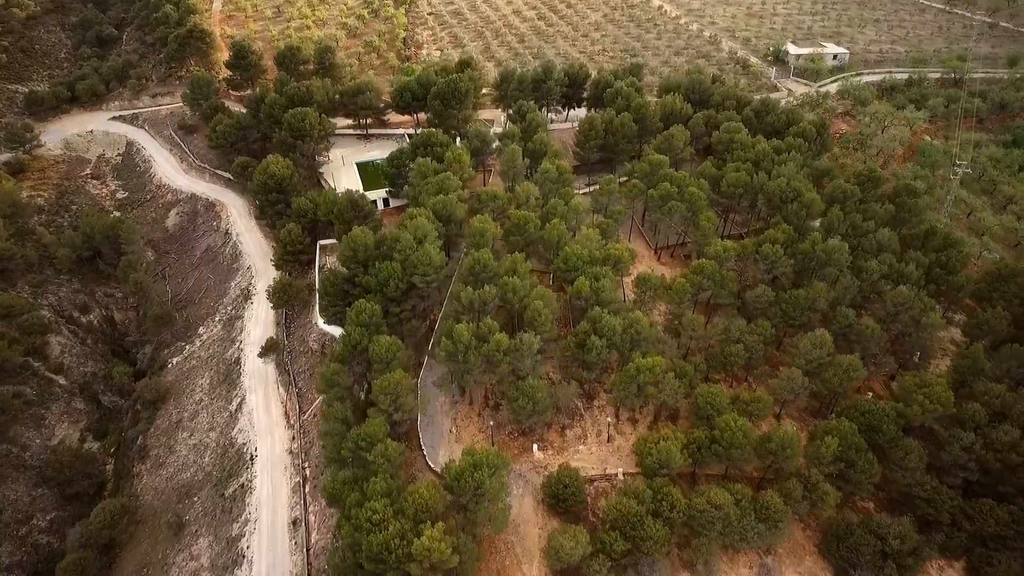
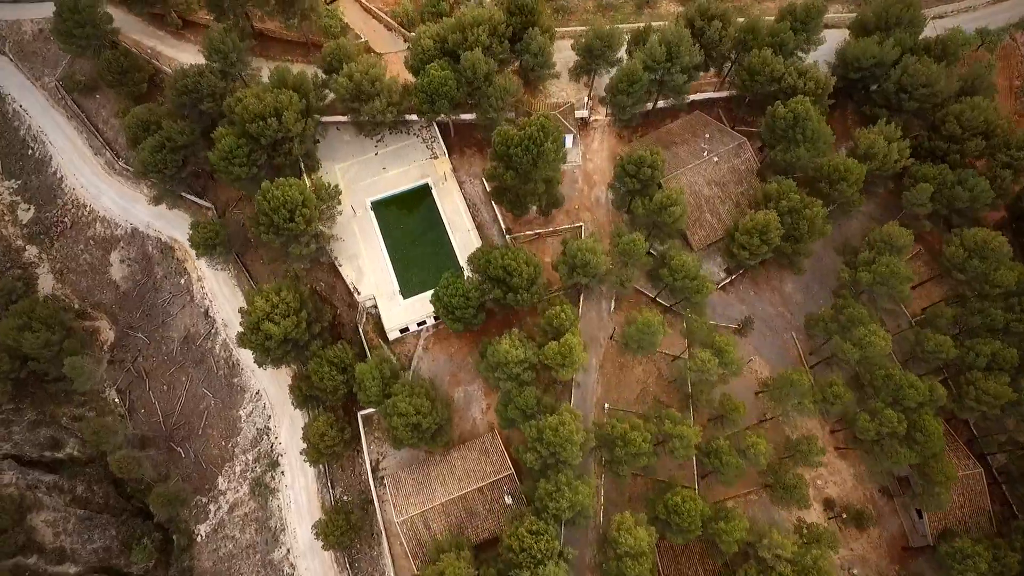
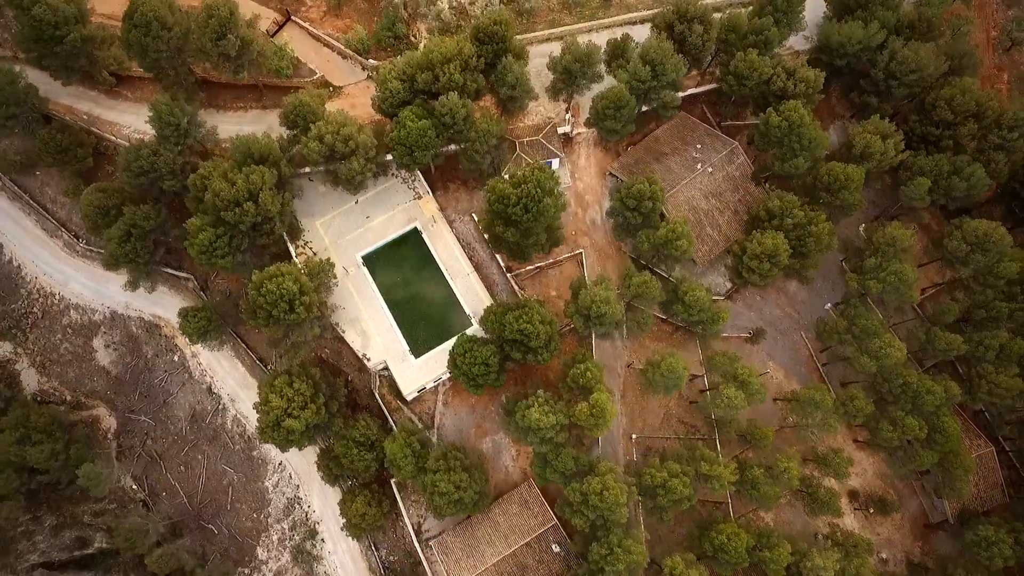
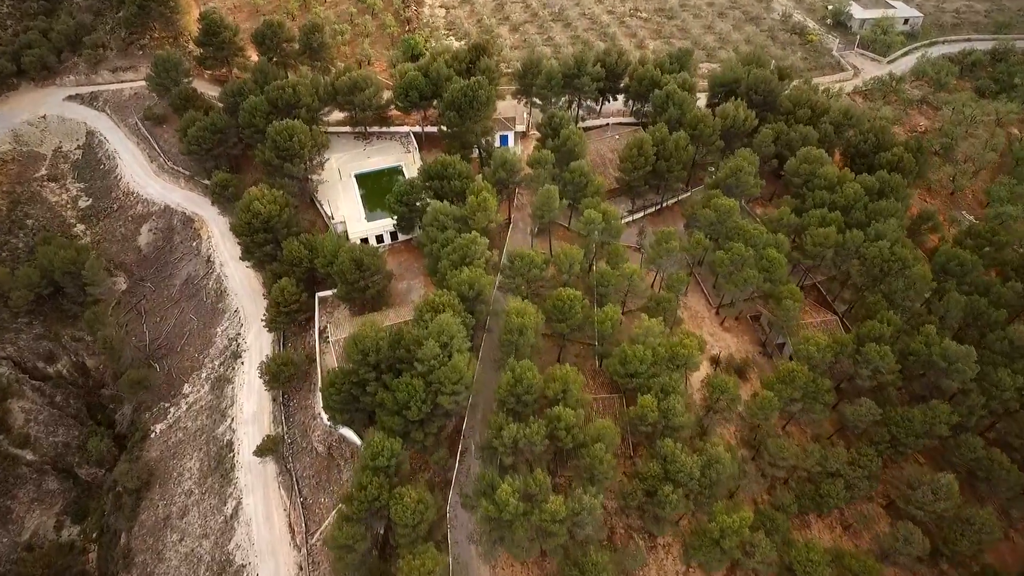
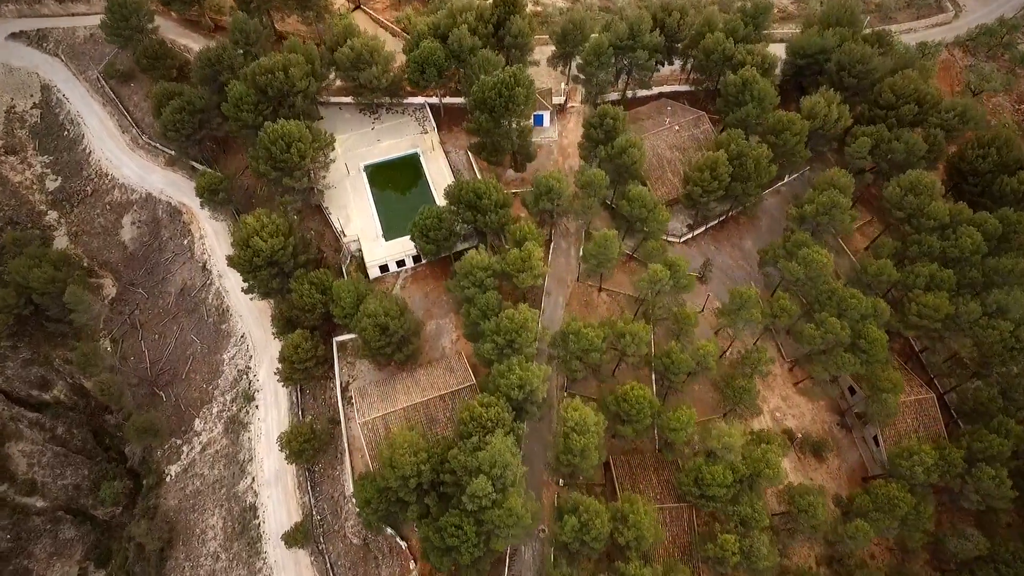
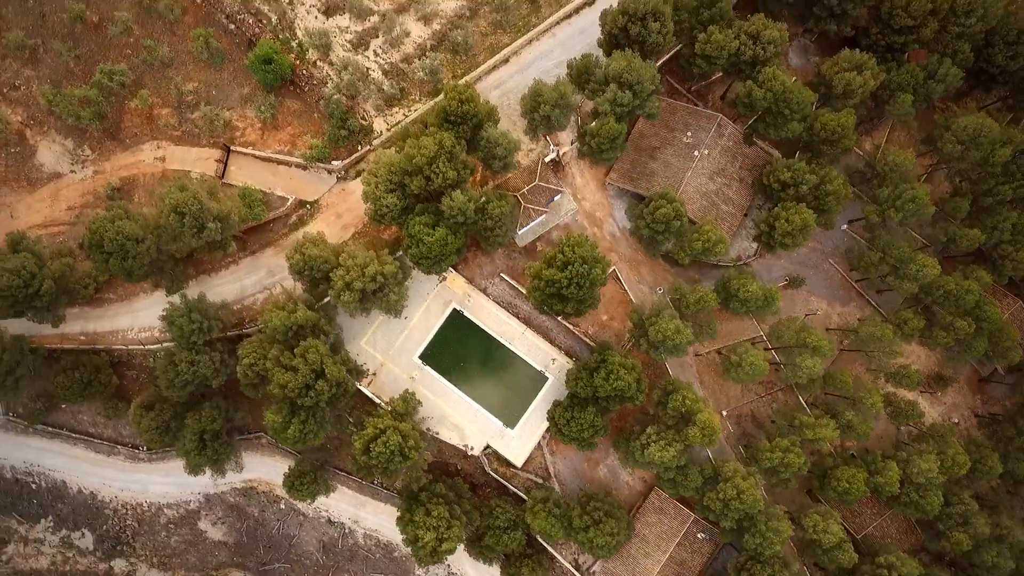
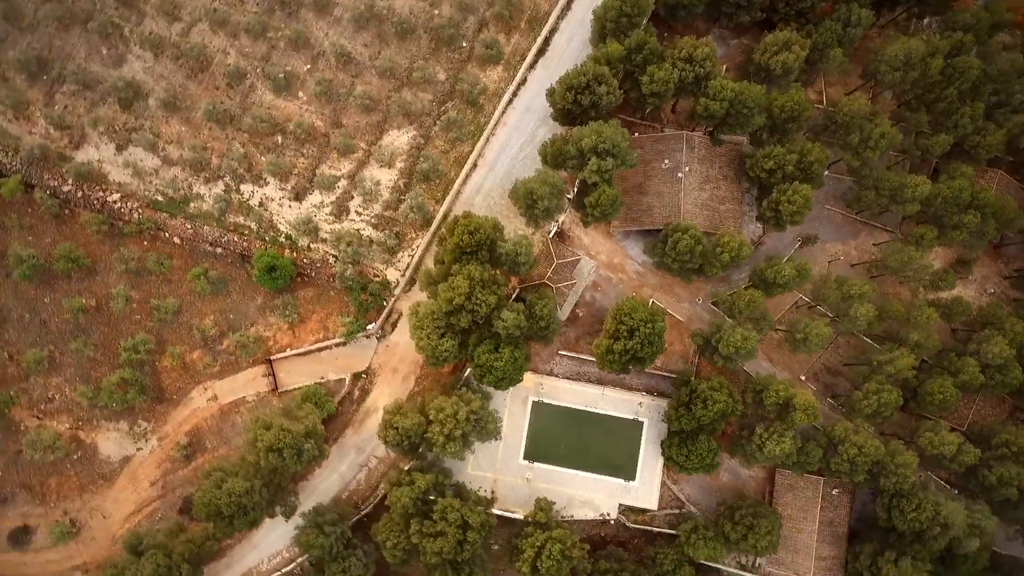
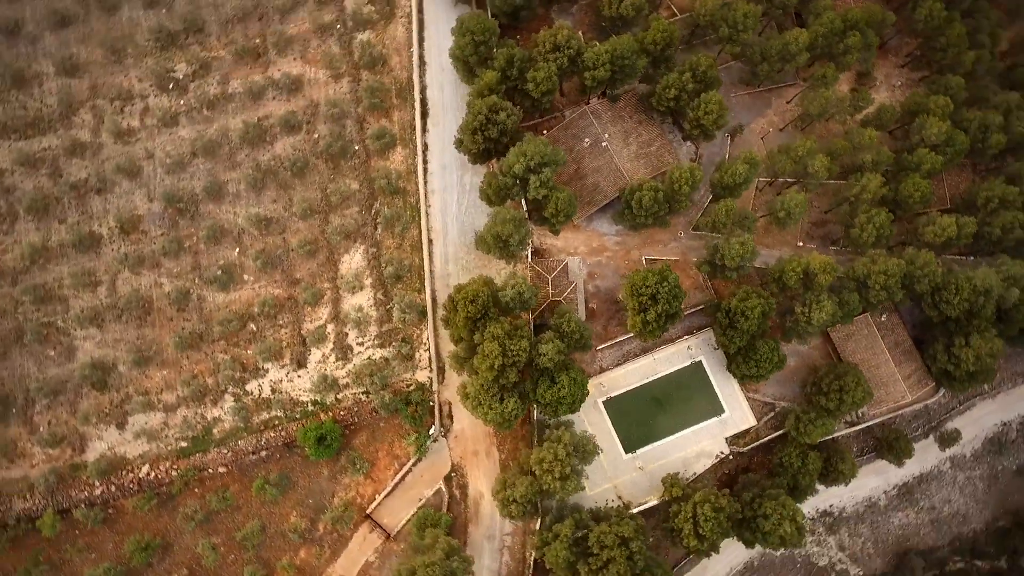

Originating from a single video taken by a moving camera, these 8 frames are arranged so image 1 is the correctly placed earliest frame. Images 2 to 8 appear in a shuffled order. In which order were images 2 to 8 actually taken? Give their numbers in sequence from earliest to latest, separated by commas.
4, 5, 2, 3, 6, 7, 8
